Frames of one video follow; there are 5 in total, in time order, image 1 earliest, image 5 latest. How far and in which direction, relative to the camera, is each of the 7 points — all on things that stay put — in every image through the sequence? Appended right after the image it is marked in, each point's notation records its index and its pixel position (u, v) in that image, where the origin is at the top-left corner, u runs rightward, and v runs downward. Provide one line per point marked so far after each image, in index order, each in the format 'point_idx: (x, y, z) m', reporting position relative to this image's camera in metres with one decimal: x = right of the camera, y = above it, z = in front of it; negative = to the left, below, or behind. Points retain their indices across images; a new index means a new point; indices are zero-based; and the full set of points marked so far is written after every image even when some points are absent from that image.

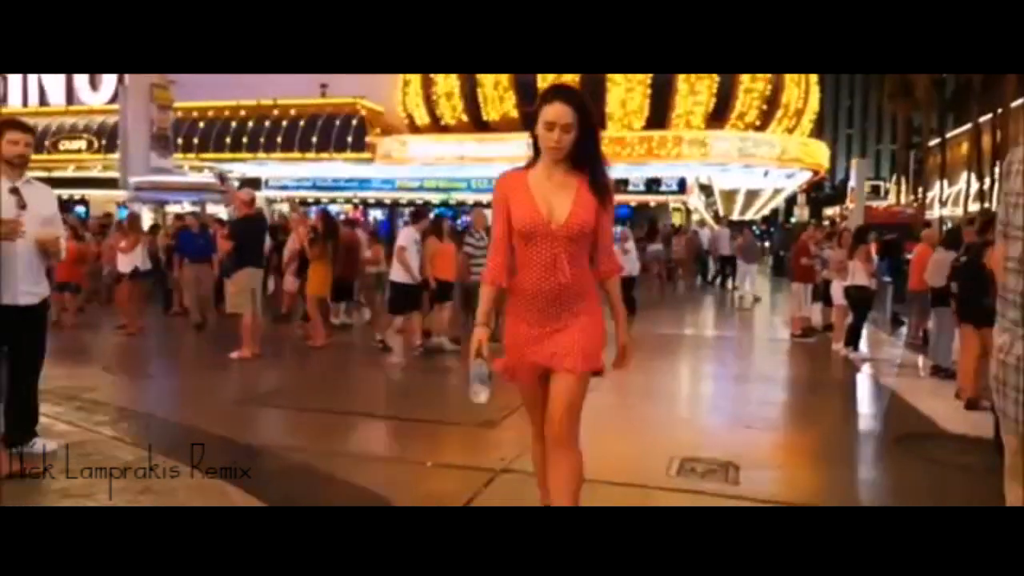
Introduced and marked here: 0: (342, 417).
0: (-1.2, -0.9, +7.4) m
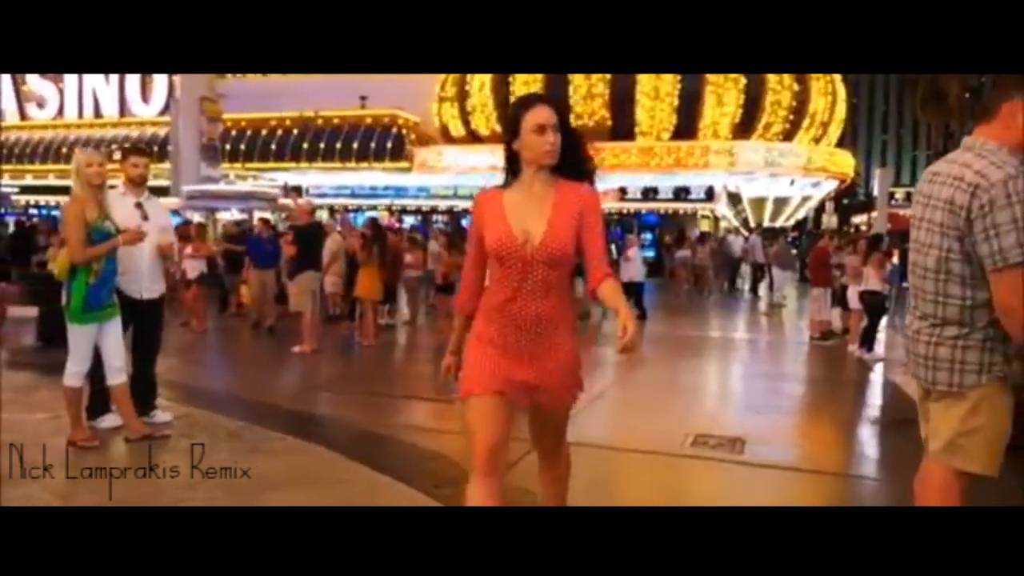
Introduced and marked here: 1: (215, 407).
0: (-0.9, -0.9, +8.4) m
1: (-2.2, -0.9, +7.8) m
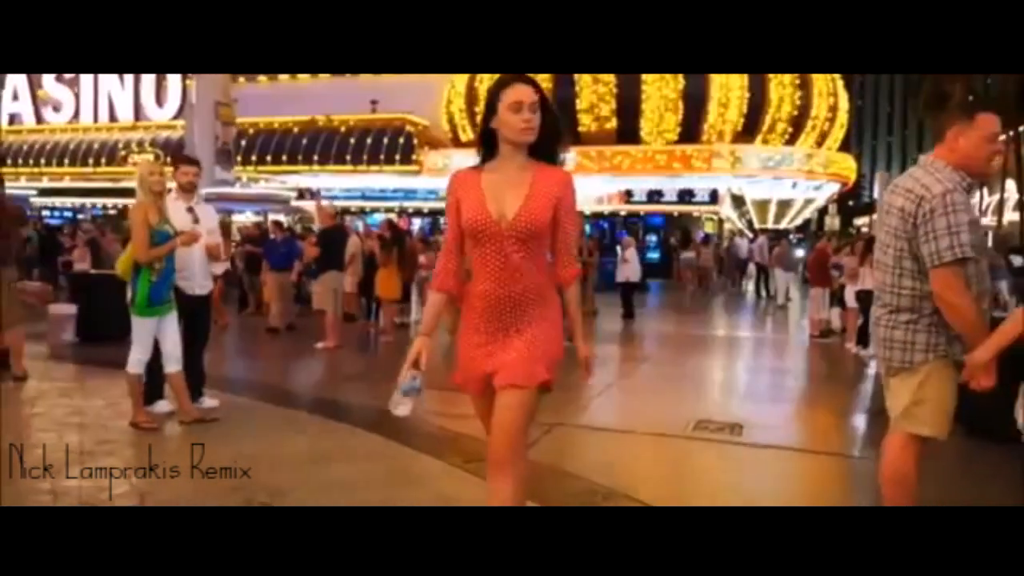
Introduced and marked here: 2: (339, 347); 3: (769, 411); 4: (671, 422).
0: (-0.8, -0.9, +9.0) m
1: (-2.1, -0.9, +8.4) m
2: (-2.1, -0.7, +12.4) m
3: (+2.3, -1.1, +9.1) m
4: (+1.2, -1.0, +7.8) m
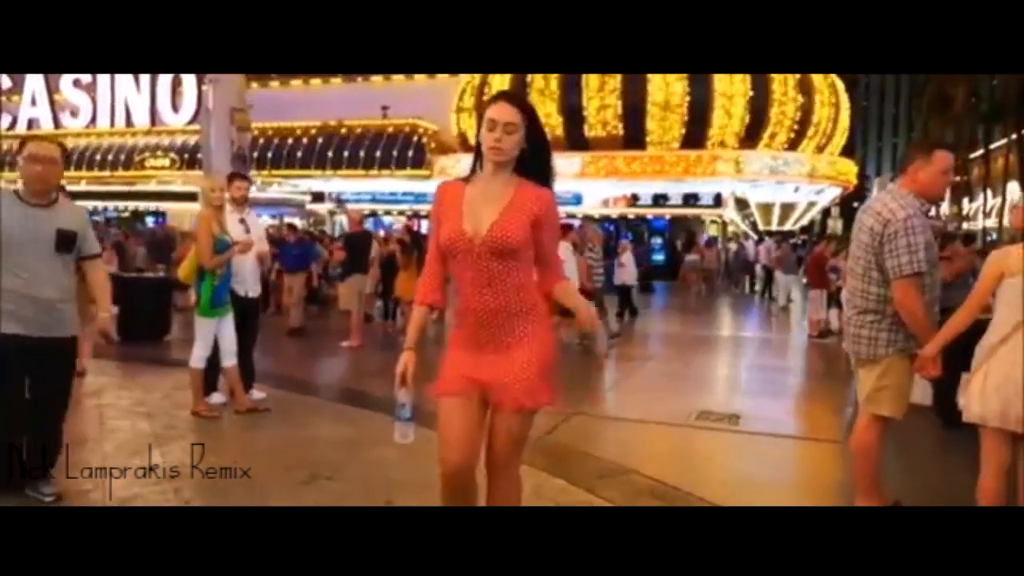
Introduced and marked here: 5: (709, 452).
0: (-0.6, -0.9, +9.8) m
1: (-1.9, -0.9, +9.2) m
2: (-1.9, -0.7, +13.1) m
3: (+2.4, -1.1, +9.8) m
4: (+1.3, -1.1, +8.6) m
5: (+1.2, -1.1, +6.6) m
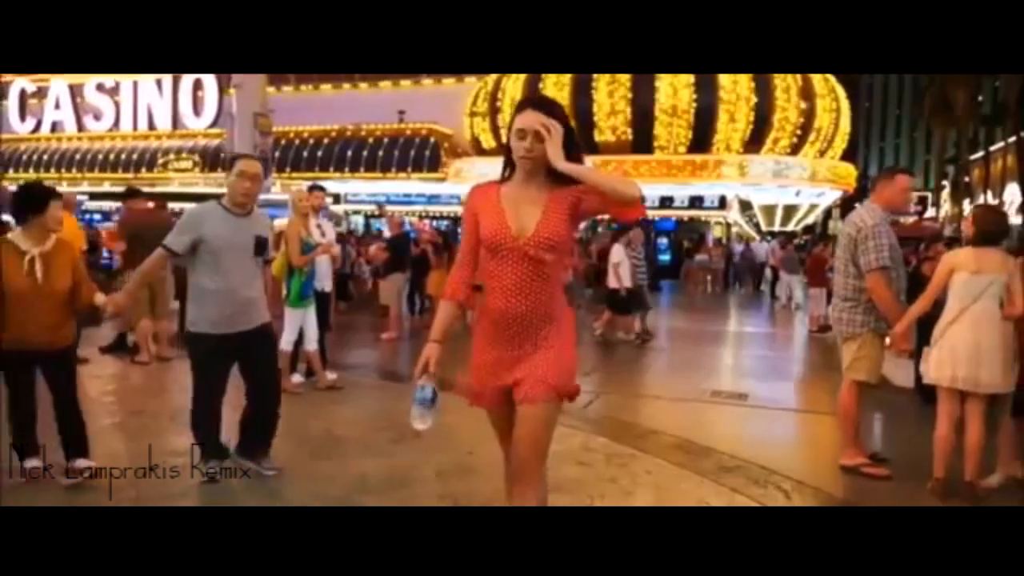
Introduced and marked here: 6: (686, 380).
0: (-0.3, -0.9, +11.0) m
1: (-1.6, -0.9, +10.4) m
2: (-1.6, -0.7, +14.3) m
3: (+2.7, -1.1, +11.0) m
4: (+1.7, -1.0, +9.8) m
5: (+1.6, -1.0, +7.8) m
6: (+1.8, -1.0, +11.2) m
